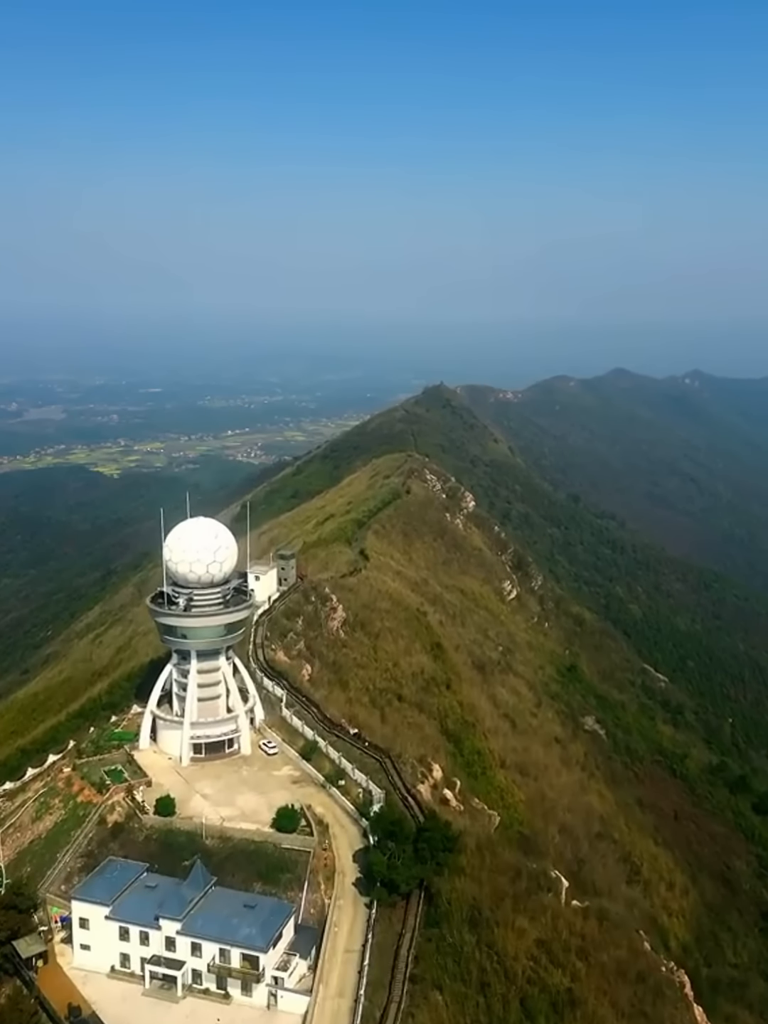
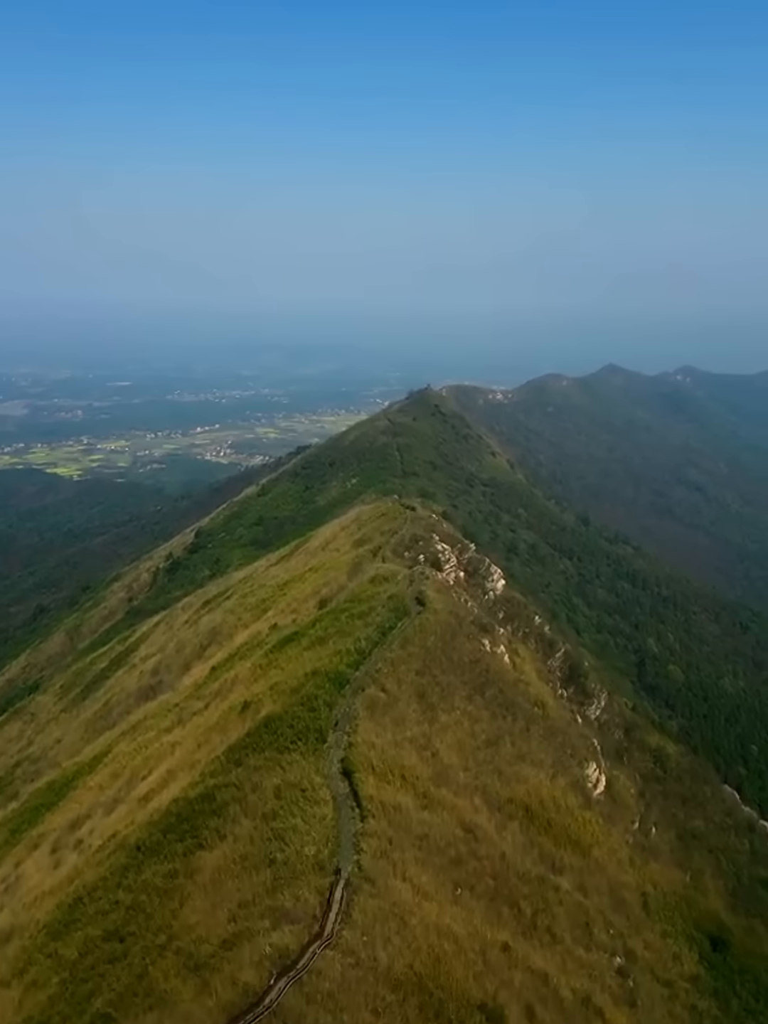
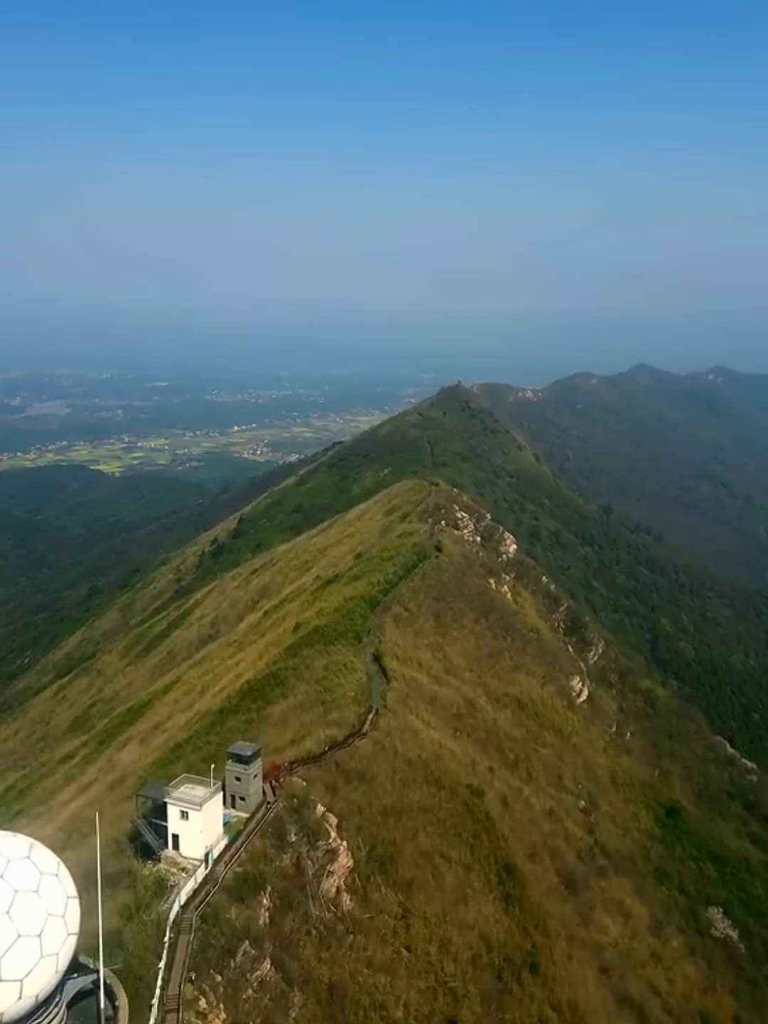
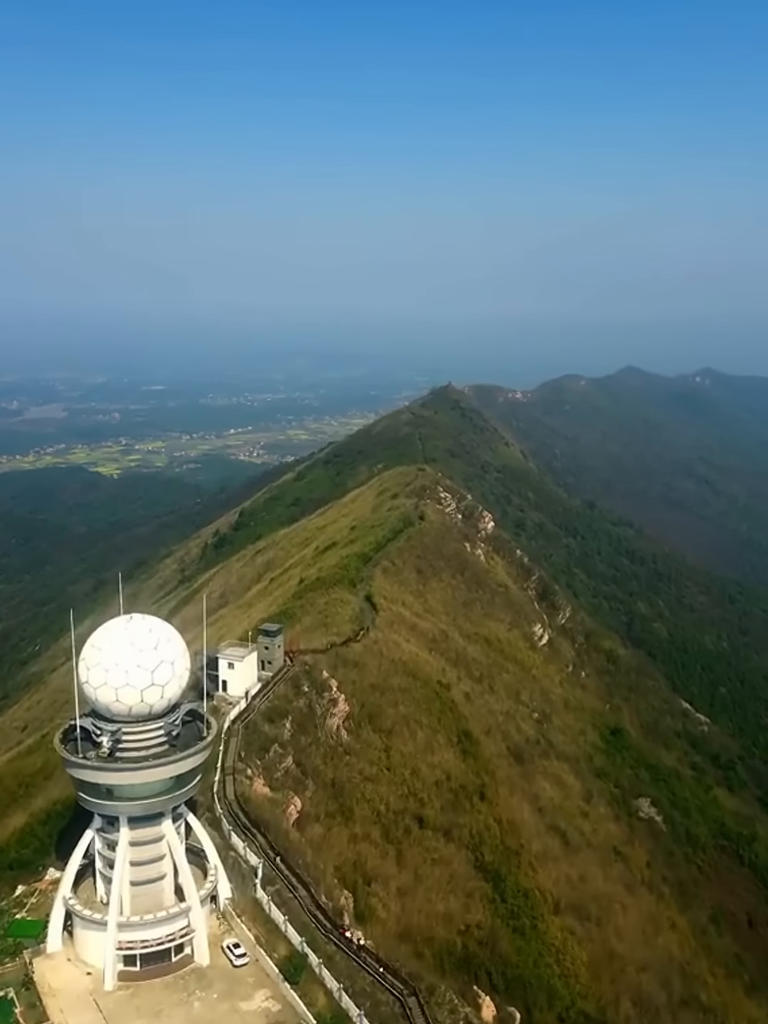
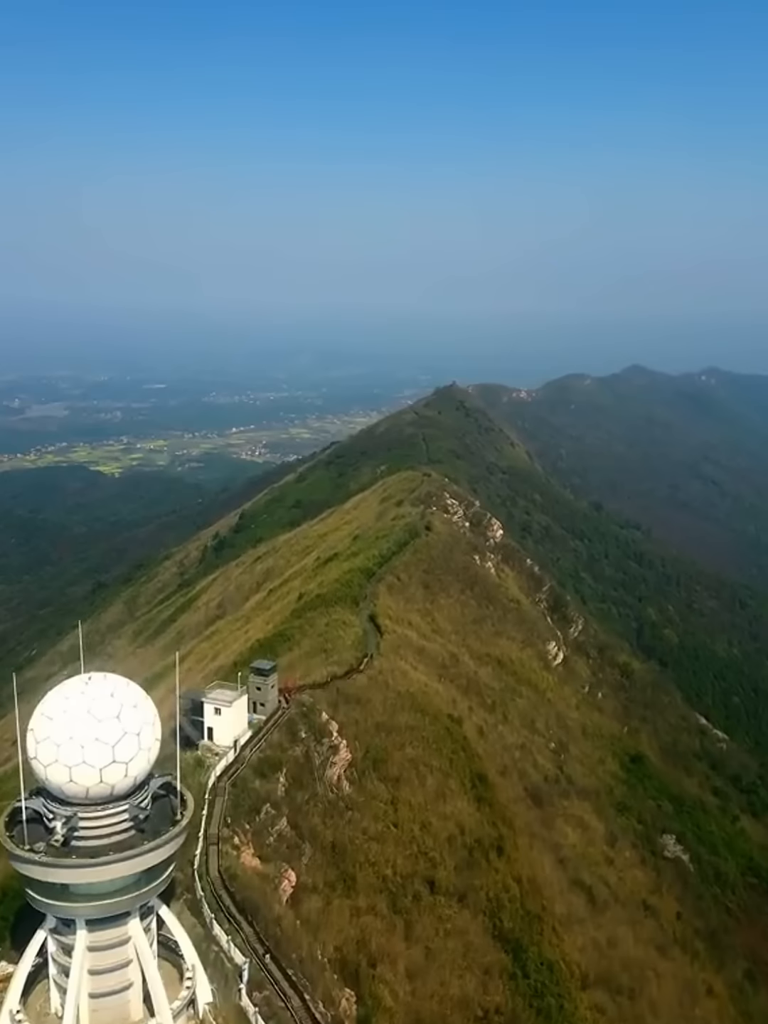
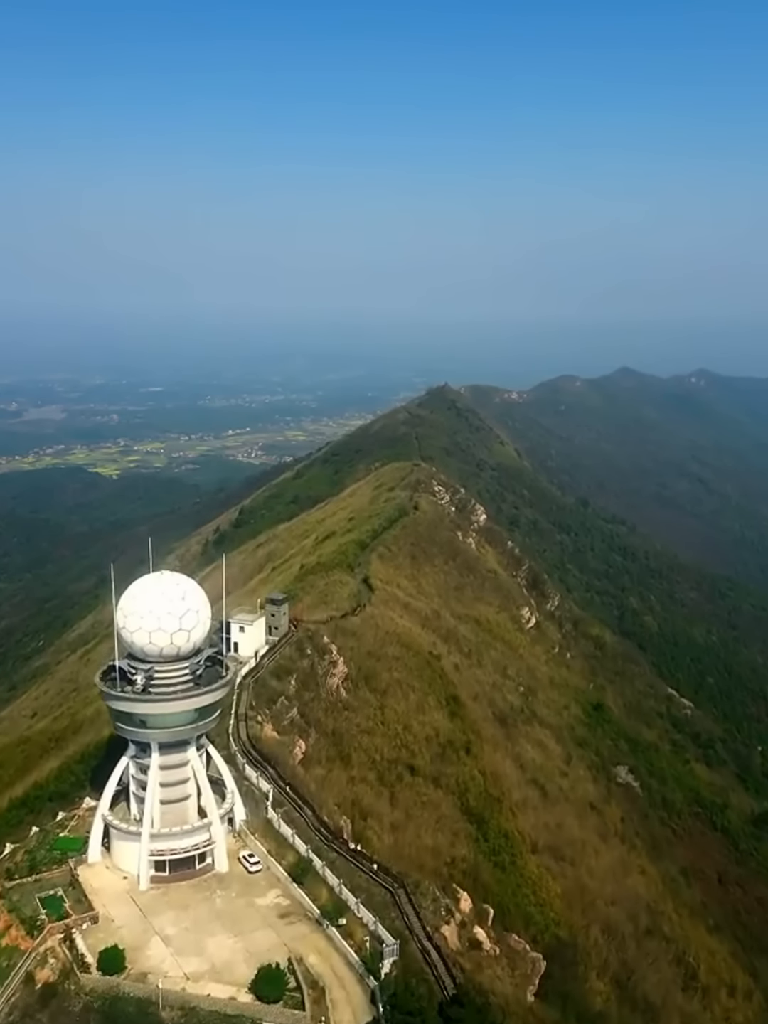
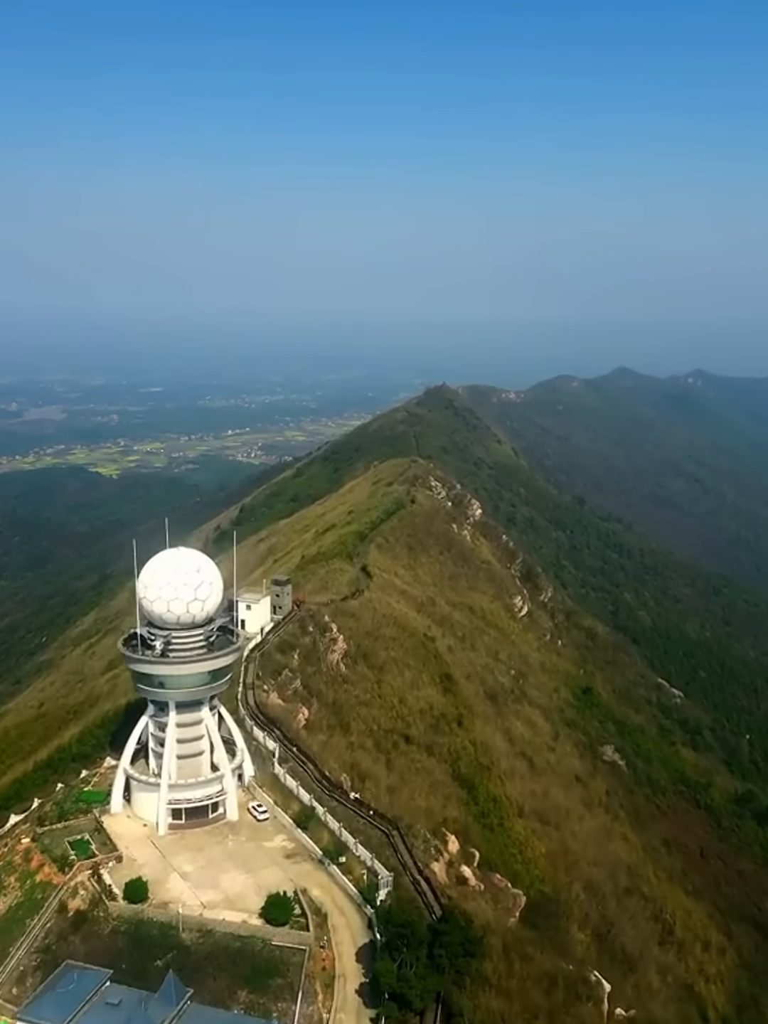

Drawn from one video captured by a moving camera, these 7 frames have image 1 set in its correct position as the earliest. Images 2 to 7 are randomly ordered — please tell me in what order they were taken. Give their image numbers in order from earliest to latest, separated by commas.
7, 6, 4, 5, 3, 2
